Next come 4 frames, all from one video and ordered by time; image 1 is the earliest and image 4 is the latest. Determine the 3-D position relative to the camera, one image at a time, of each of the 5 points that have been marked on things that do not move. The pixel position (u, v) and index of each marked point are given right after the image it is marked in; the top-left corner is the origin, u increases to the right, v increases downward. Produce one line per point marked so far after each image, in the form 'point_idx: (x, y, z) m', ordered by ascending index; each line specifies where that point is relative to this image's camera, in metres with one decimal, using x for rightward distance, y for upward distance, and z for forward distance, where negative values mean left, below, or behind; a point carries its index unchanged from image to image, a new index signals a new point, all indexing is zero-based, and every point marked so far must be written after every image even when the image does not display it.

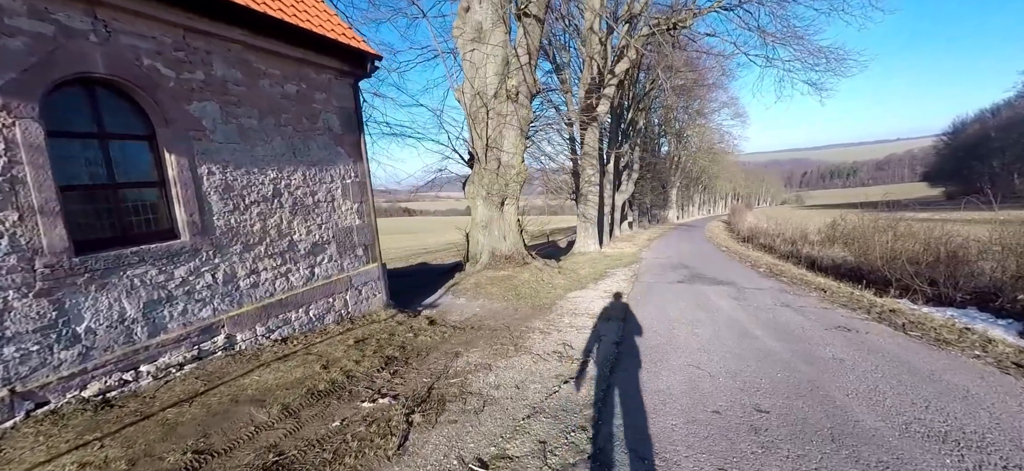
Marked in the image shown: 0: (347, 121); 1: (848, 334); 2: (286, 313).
0: (-2.5, +1.7, +6.0) m
1: (+4.2, -1.2, +5.0) m
2: (-2.8, -1.0, +5.0) m
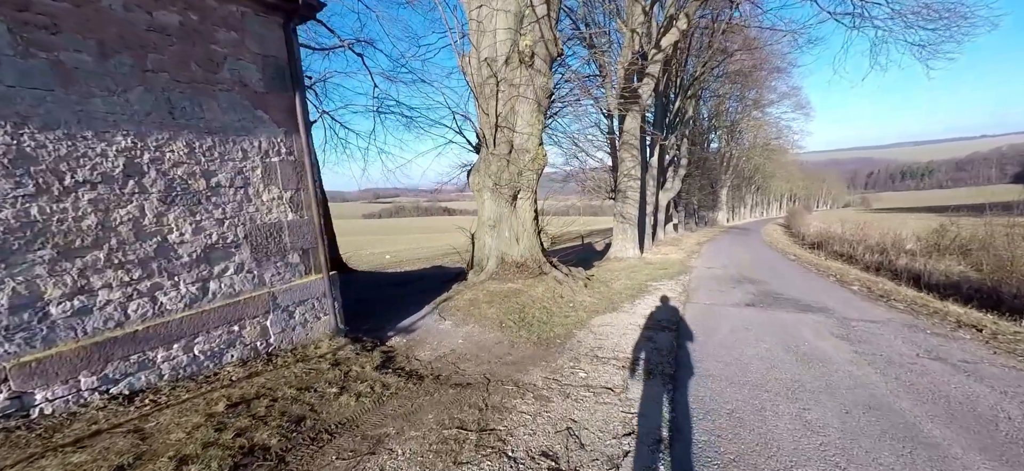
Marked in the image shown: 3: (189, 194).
0: (-2.6, +1.7, +4.3) m
1: (+4.0, -1.3, +2.6) m
2: (-3.0, -1.0, +3.3) m
3: (-2.9, +0.4, +3.6) m
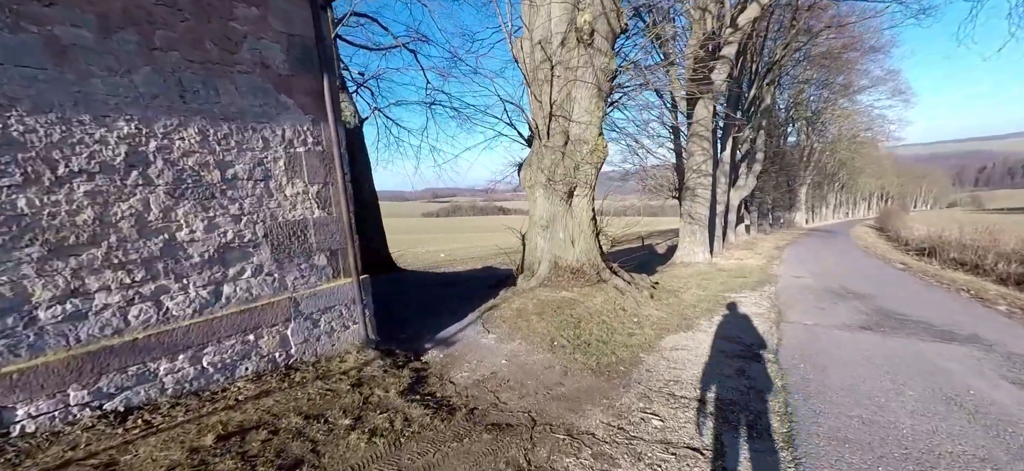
0: (-2.0, +1.7, +3.9) m
1: (+4.2, -1.4, +1.3) m
2: (-2.7, -0.9, +2.9) m
3: (-2.5, +0.4, +3.3) m
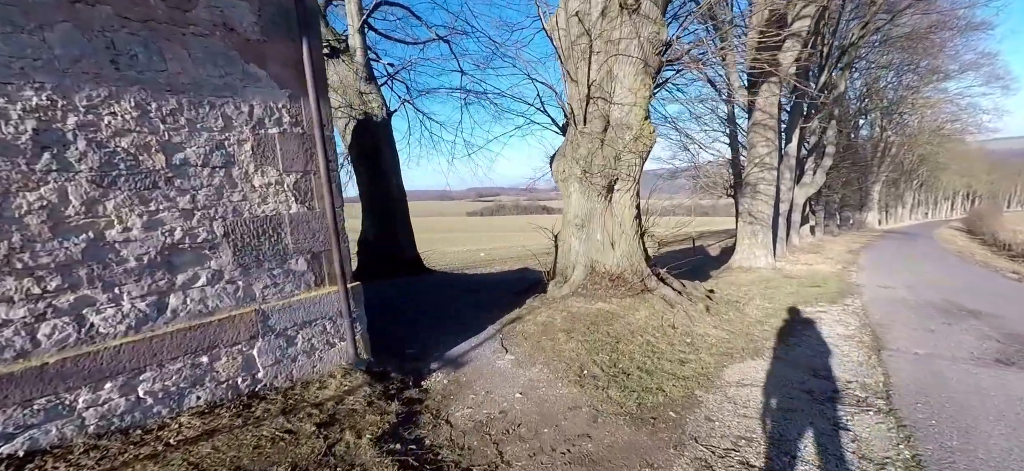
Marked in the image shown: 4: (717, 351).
0: (-1.9, +1.8, +3.2) m
1: (+4.0, -1.4, 0.0) m
2: (-2.6, -0.9, +2.4) m
3: (-2.4, +0.4, +2.7) m
4: (+2.3, -1.2, +4.4) m
